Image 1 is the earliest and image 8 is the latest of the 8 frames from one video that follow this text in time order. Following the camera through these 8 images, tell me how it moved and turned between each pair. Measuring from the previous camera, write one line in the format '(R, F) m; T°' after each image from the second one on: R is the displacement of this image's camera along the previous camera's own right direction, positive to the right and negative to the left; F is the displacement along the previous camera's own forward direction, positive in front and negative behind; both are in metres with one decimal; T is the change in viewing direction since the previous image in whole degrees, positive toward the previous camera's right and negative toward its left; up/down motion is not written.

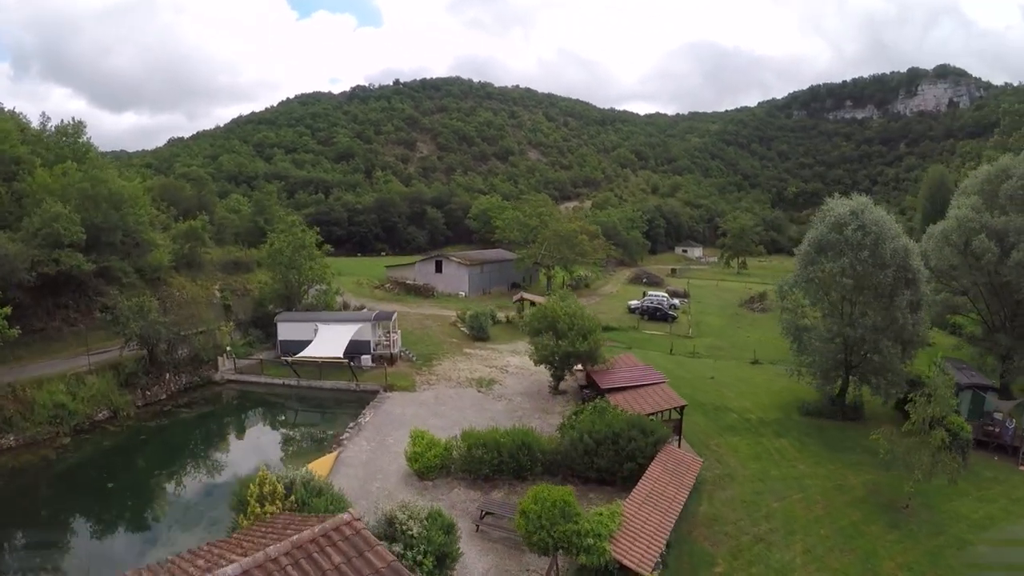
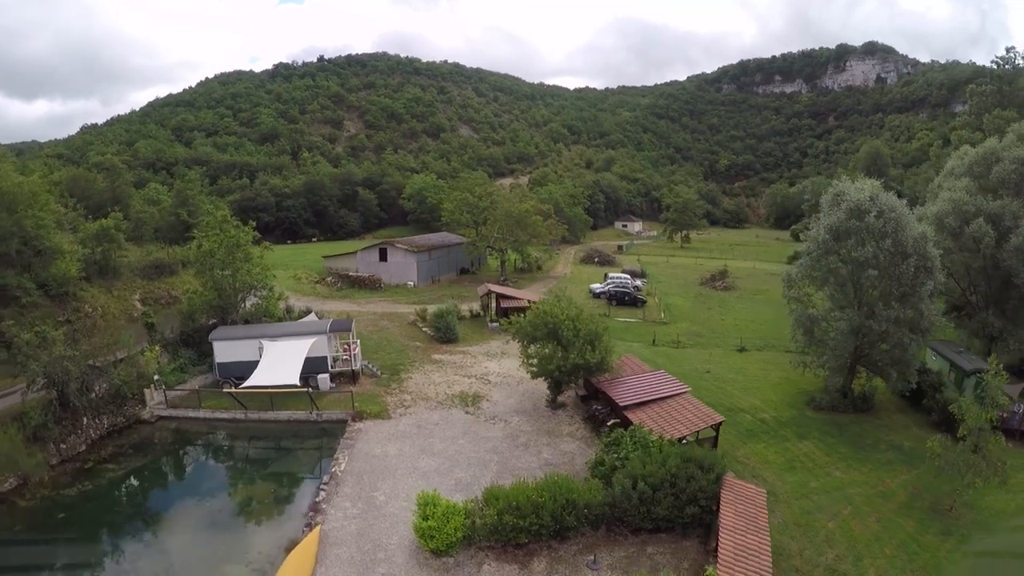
(-1.6, +3.5) m; +5°
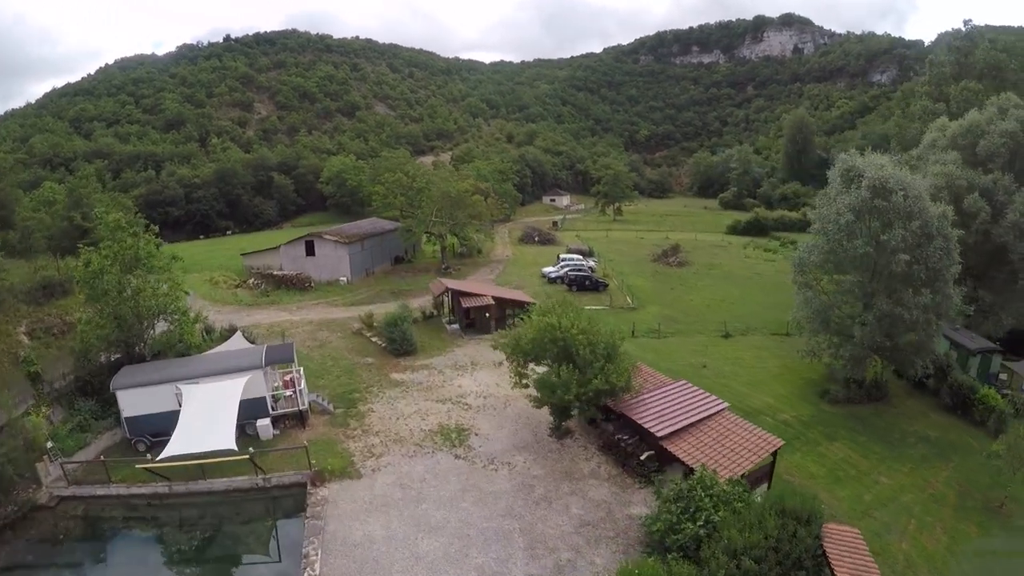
(-1.6, +4.0) m; +6°
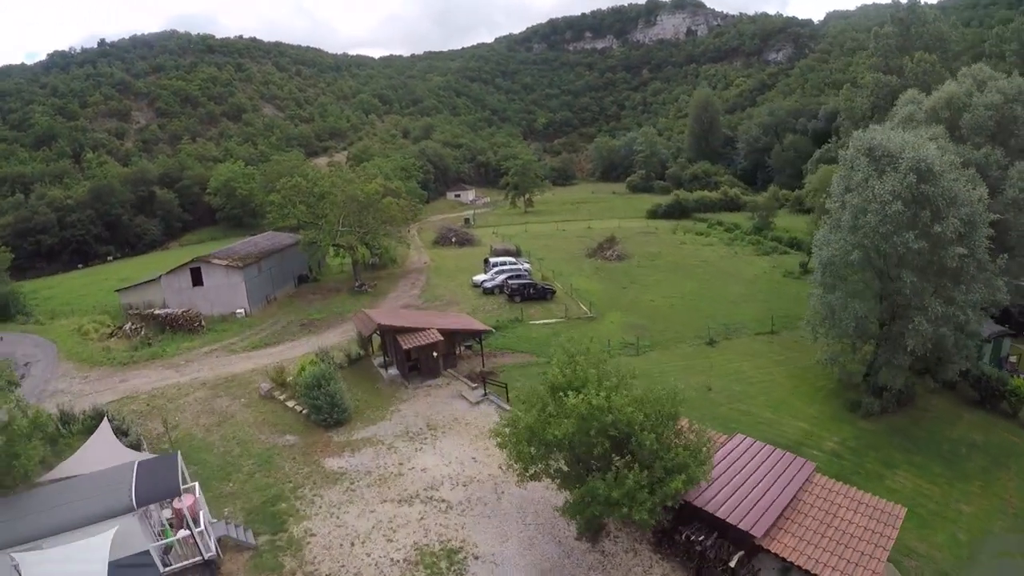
(-1.6, +5.5) m; +7°
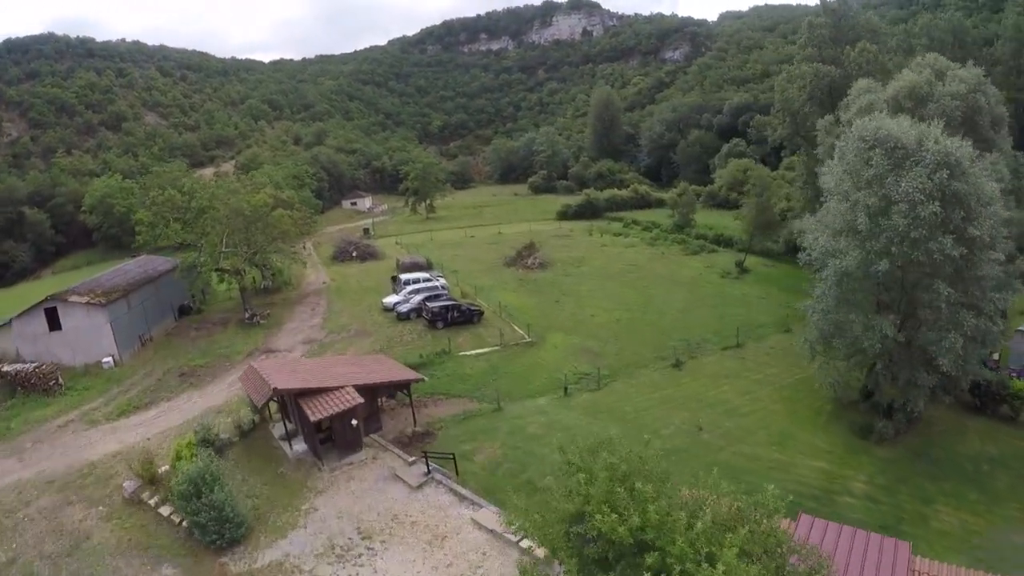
(-1.2, +4.4) m; +8°
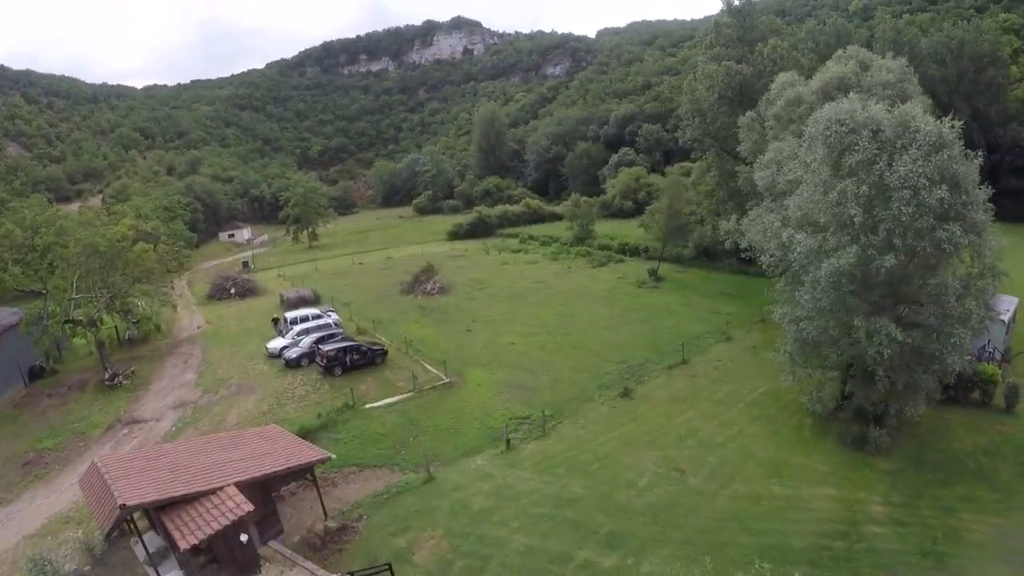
(-1.0, +3.5) m; +9°
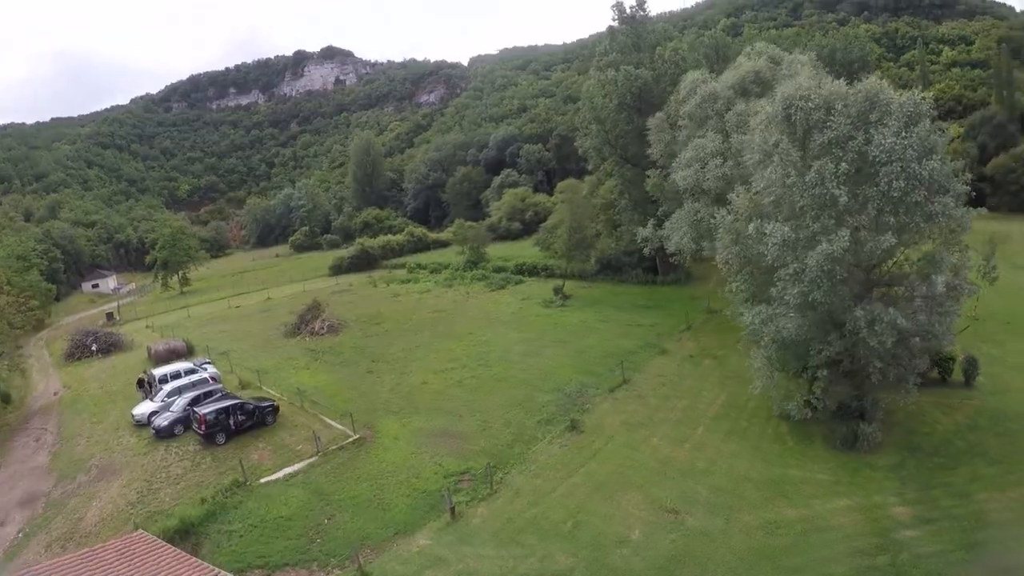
(-0.9, +3.0) m; +9°
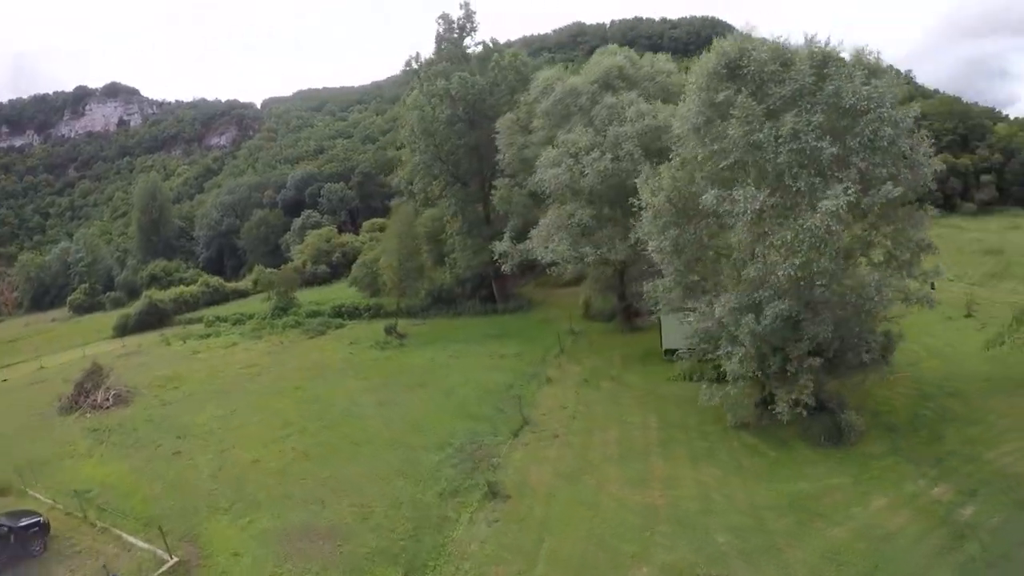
(-1.3, +4.3) m; +15°
